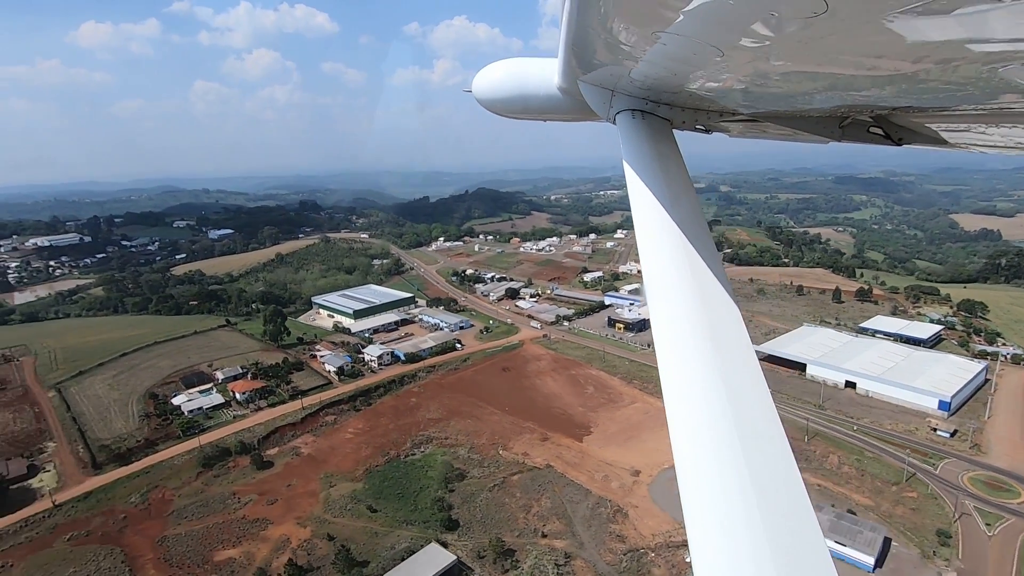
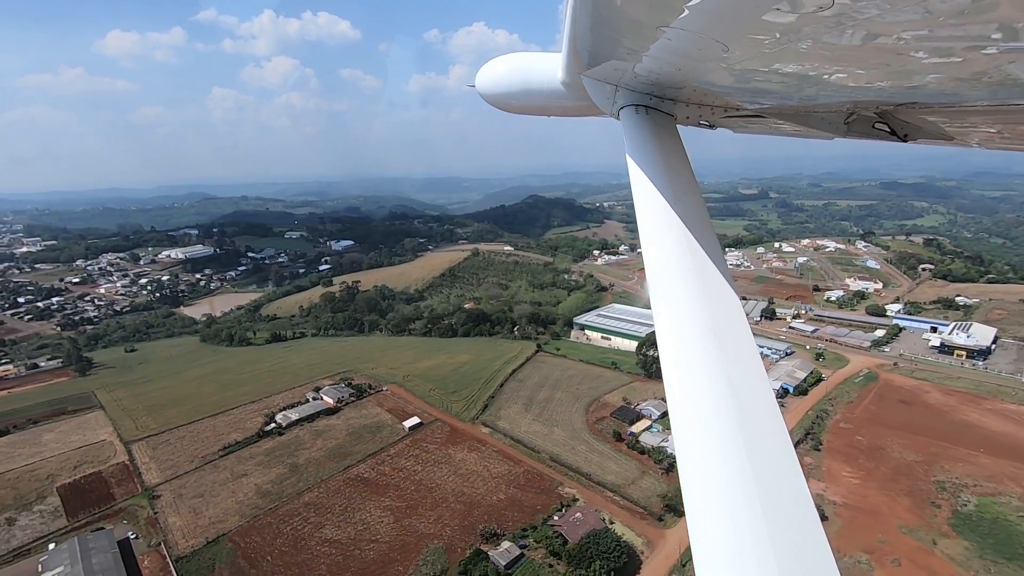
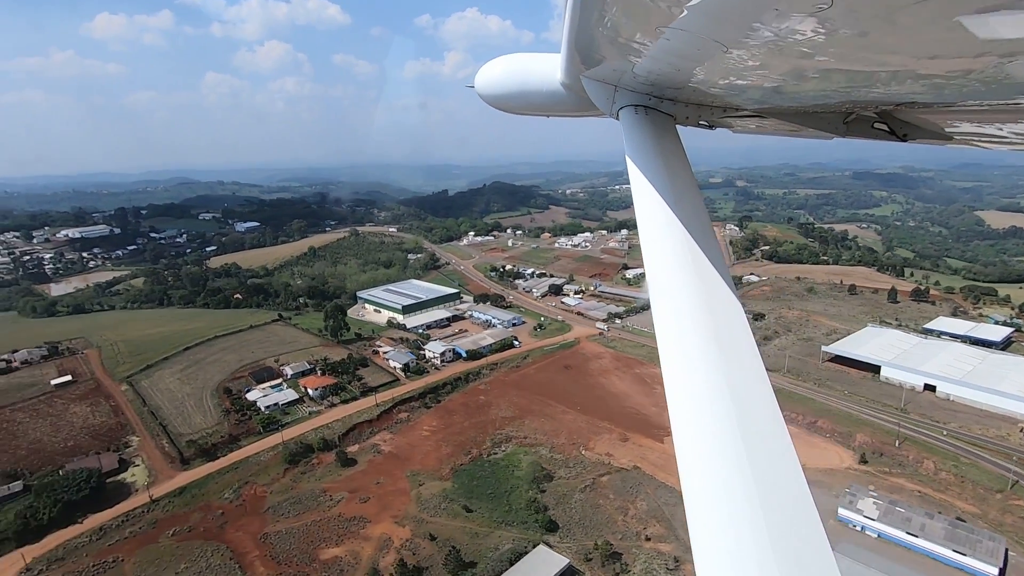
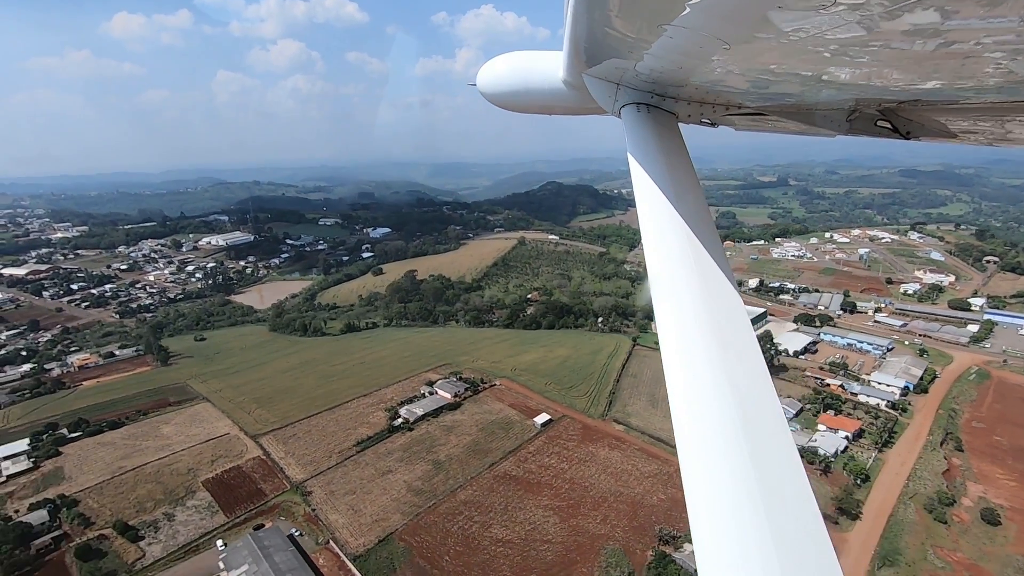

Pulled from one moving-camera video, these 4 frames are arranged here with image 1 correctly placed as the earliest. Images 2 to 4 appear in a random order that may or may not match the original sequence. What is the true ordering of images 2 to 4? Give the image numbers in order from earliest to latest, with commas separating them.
3, 2, 4
